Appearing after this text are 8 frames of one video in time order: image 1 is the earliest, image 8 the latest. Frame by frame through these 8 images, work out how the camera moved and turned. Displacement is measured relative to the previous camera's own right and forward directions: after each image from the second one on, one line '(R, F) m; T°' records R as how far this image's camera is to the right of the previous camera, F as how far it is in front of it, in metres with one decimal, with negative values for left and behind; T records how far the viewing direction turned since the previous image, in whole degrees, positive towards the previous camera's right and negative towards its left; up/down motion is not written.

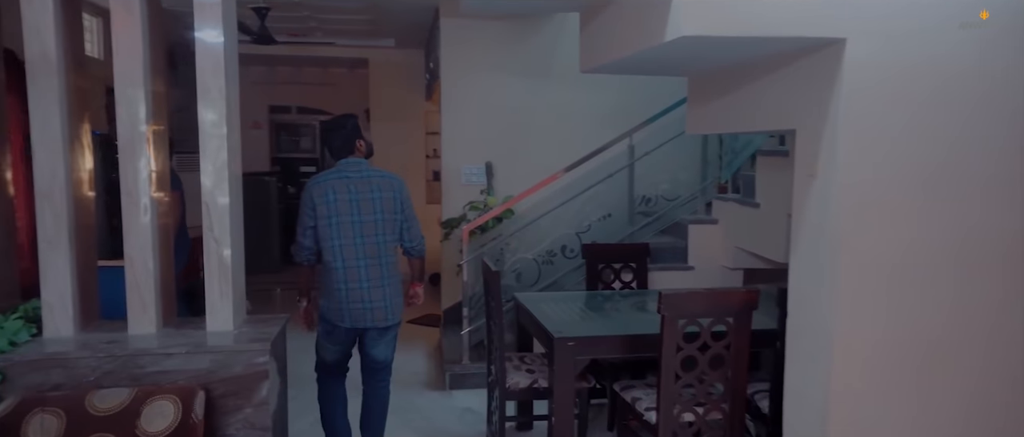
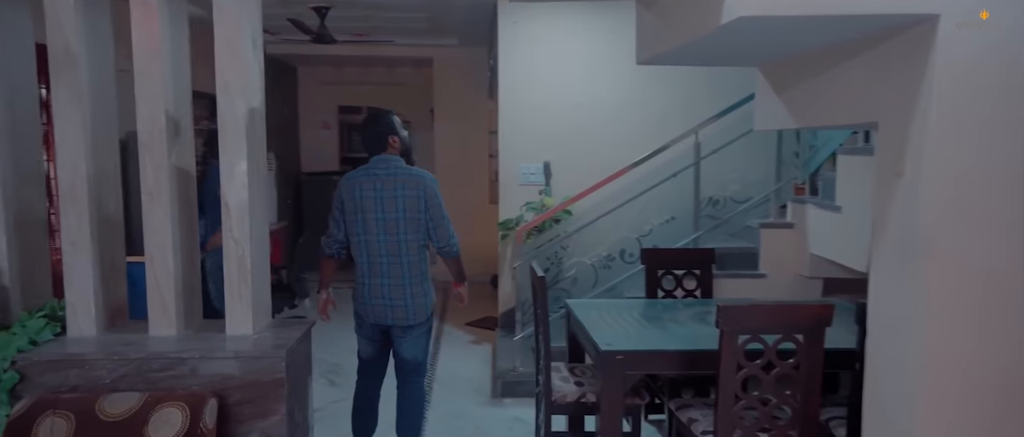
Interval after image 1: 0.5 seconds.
(+0.1, +0.2) m; -7°
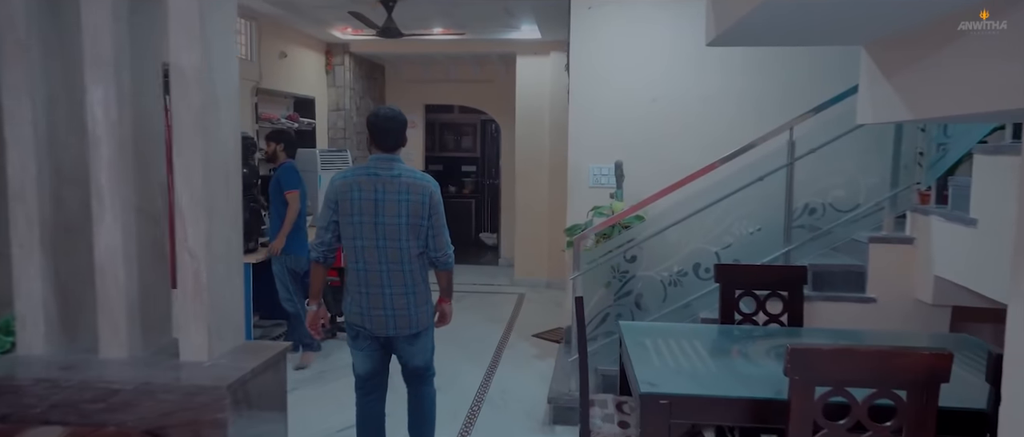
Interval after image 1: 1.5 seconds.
(+0.2, +0.3) m; -10°
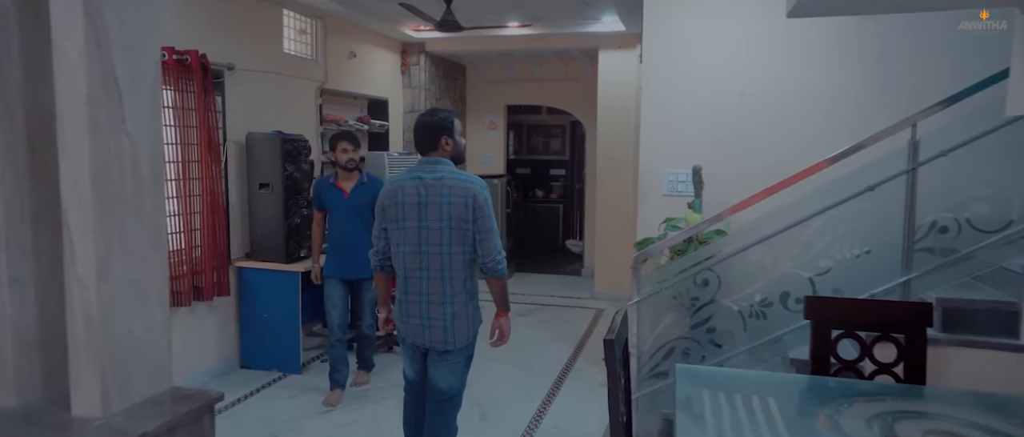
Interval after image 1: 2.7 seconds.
(+0.2, +0.4) m; -10°
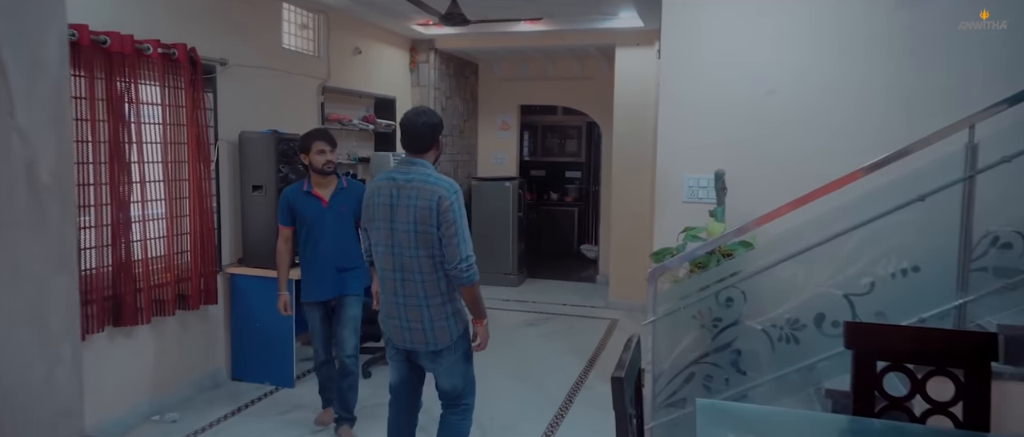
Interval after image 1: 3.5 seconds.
(+0.1, +0.2) m; -2°
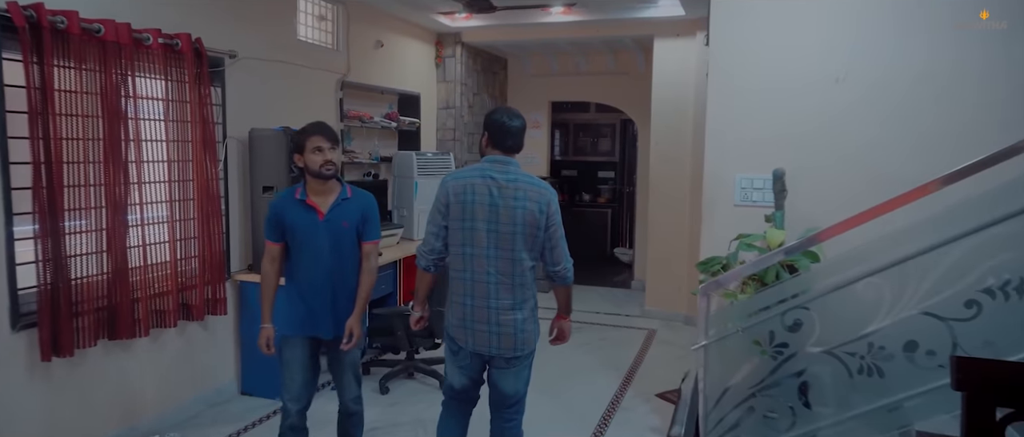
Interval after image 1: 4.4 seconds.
(0.0, +0.3) m; -3°
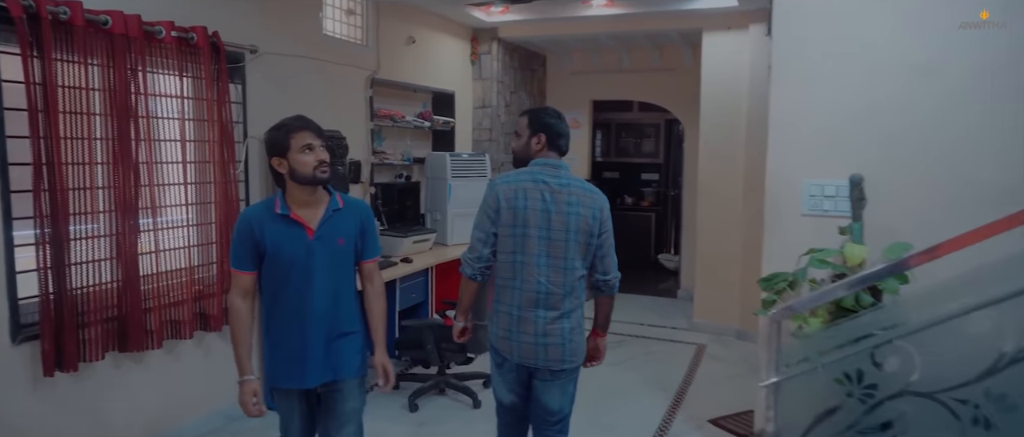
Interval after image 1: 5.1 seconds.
(0.0, +0.3) m; -4°
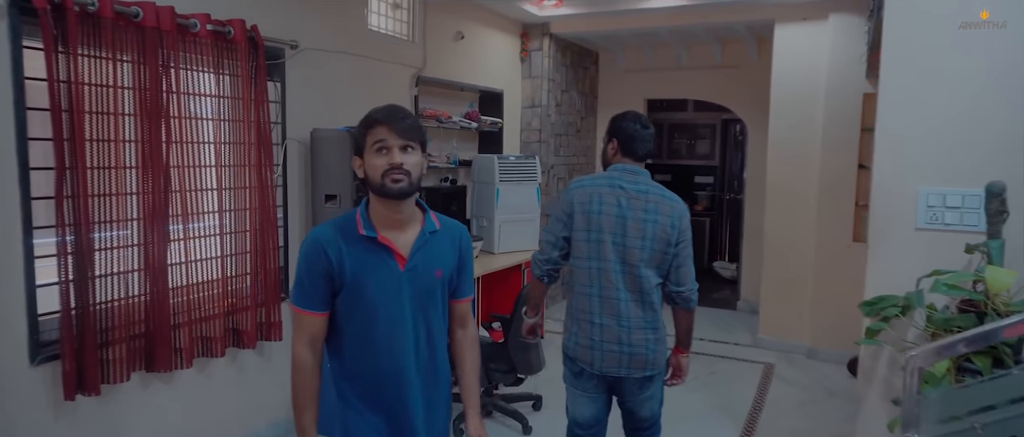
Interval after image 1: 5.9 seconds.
(-0.1, +0.3) m; -4°
